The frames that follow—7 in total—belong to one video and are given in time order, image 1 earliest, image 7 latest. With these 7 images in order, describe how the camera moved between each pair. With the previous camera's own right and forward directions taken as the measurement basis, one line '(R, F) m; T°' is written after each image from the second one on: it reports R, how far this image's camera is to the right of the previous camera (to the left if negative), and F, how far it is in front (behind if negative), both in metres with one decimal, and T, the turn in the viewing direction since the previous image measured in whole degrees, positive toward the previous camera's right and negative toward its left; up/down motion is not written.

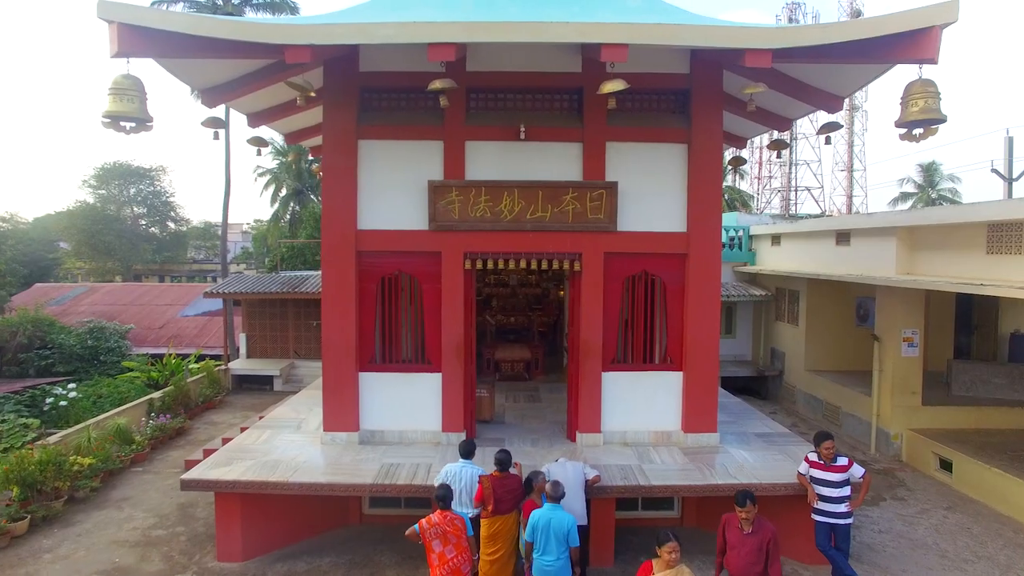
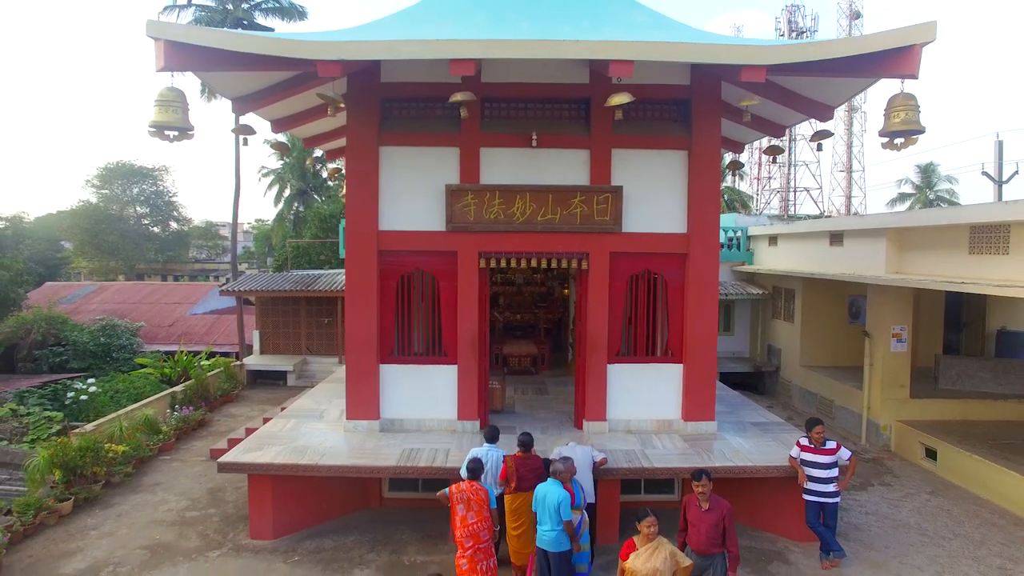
(-0.2, -0.5) m; 0°
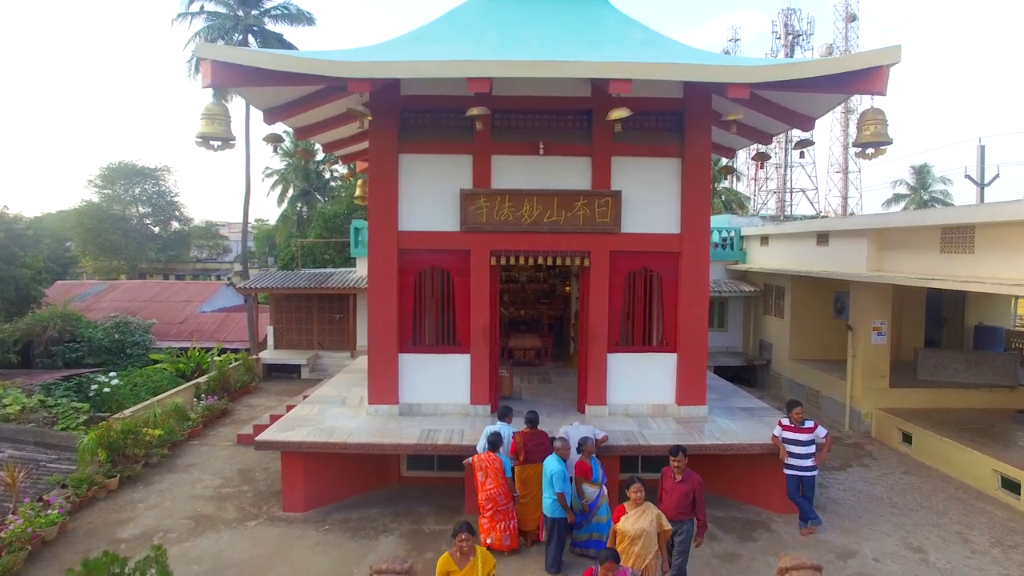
(-0.1, -0.7) m; 0°
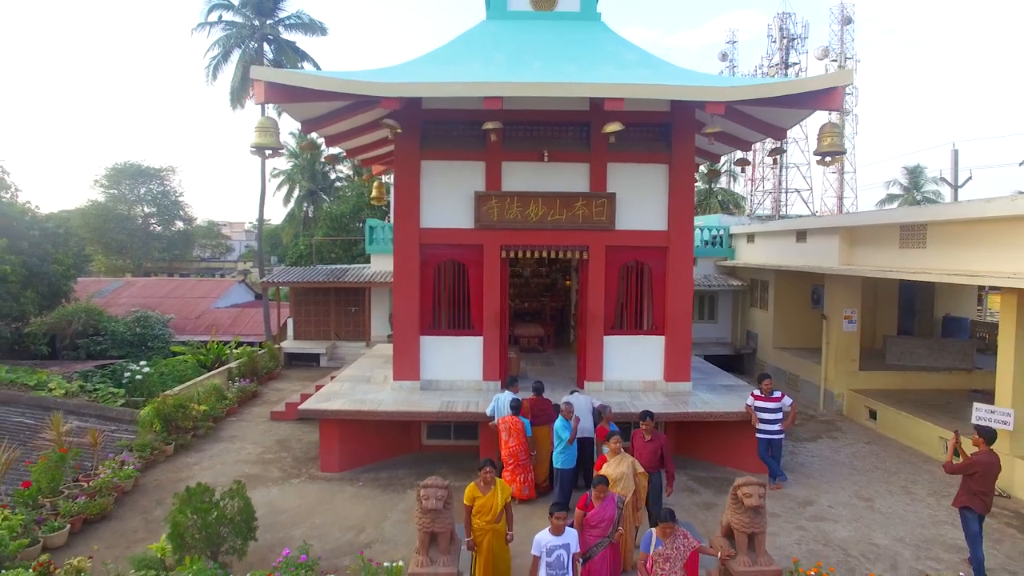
(-0.1, -1.1) m; 0°
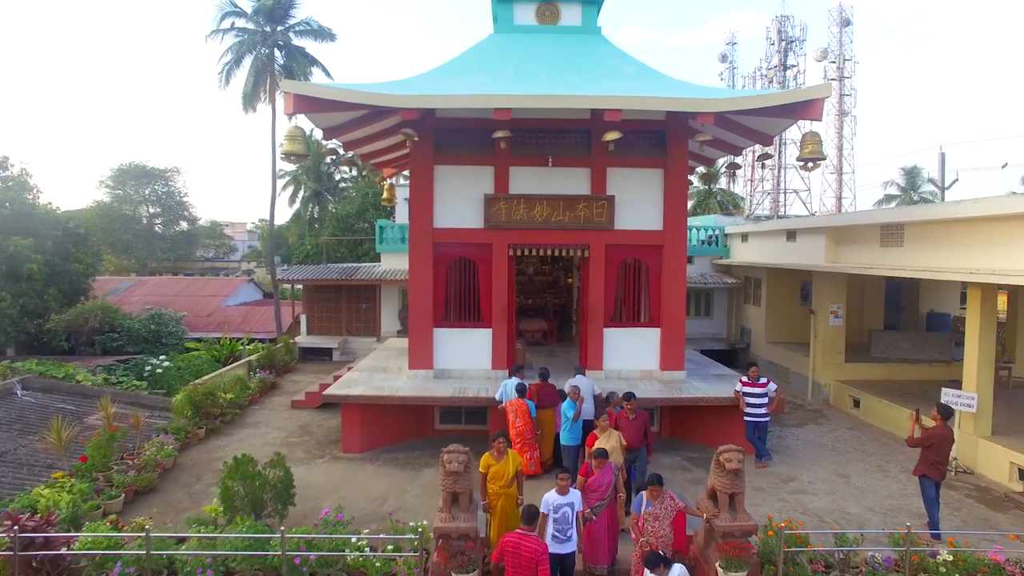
(-0.1, -0.7) m; 0°
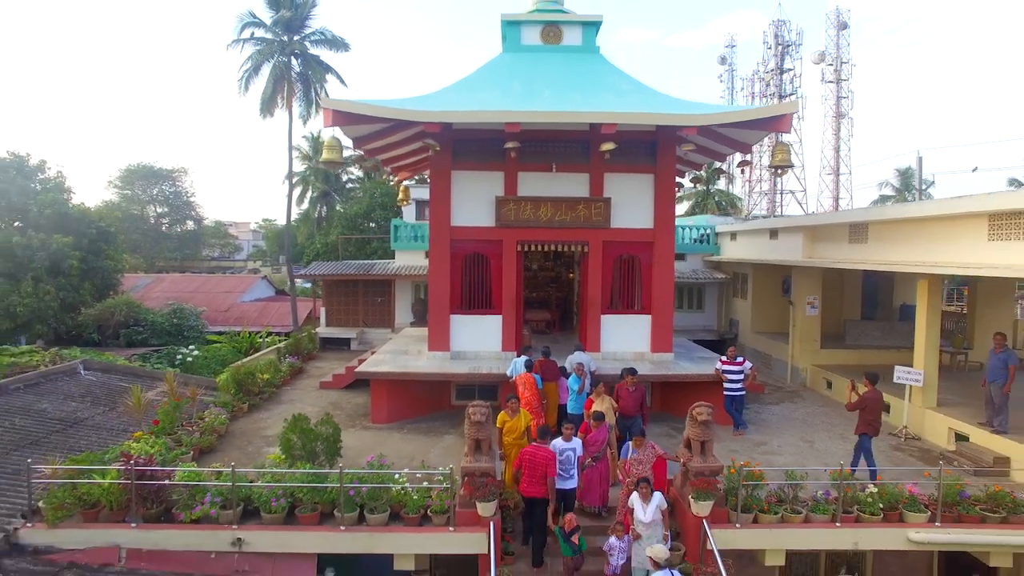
(-0.1, -1.3) m; 0°
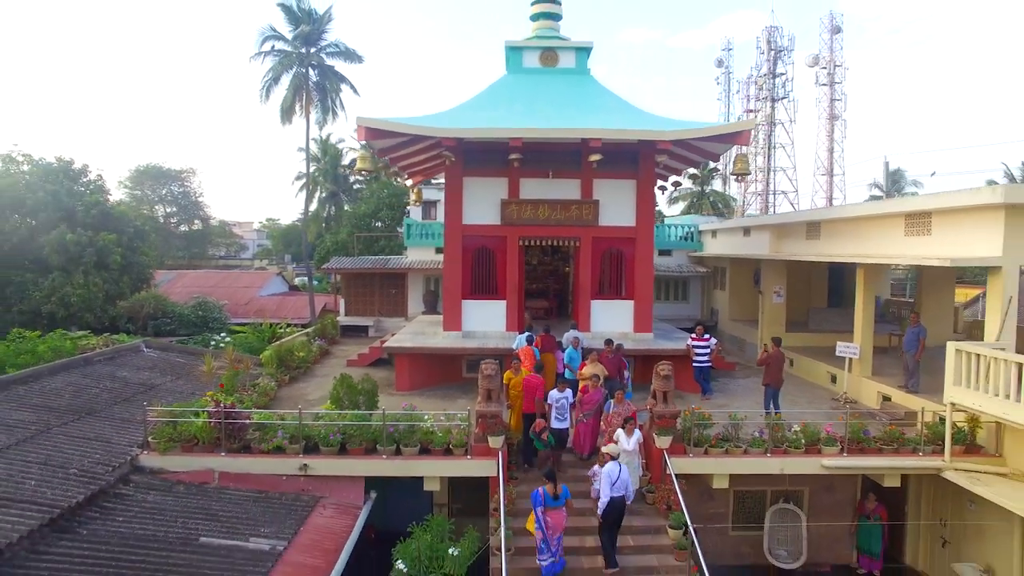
(0.0, -1.9) m; 0°
